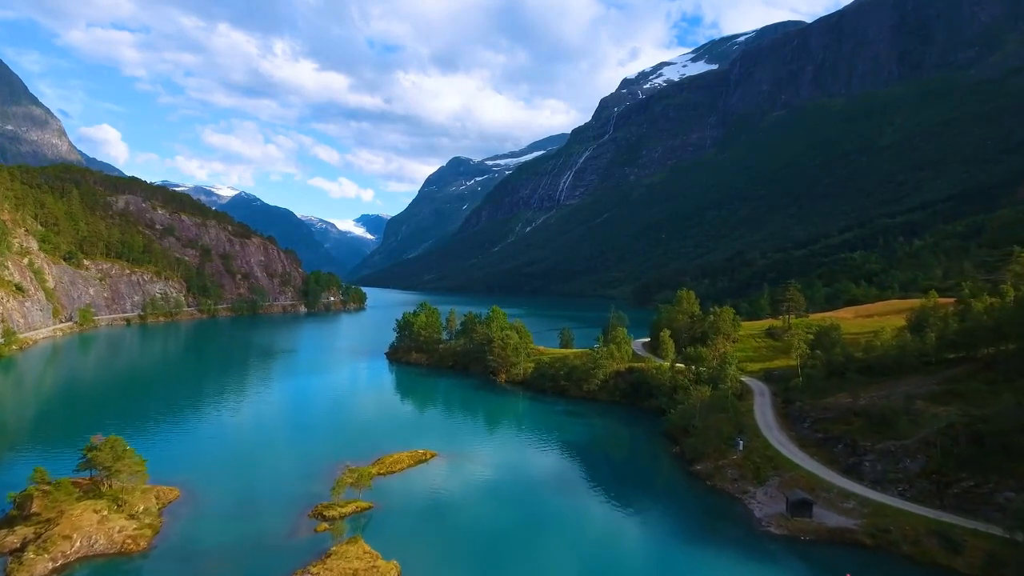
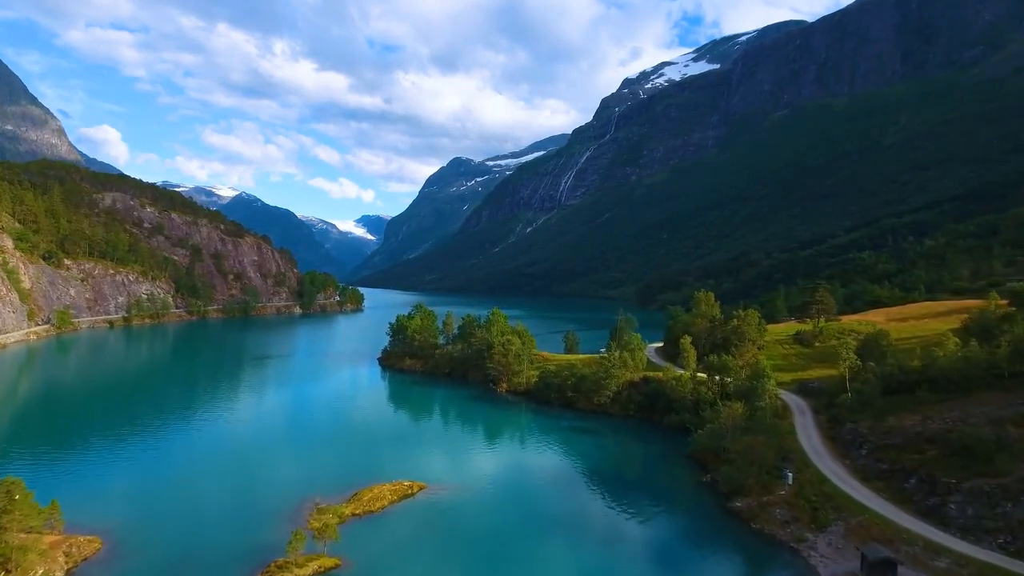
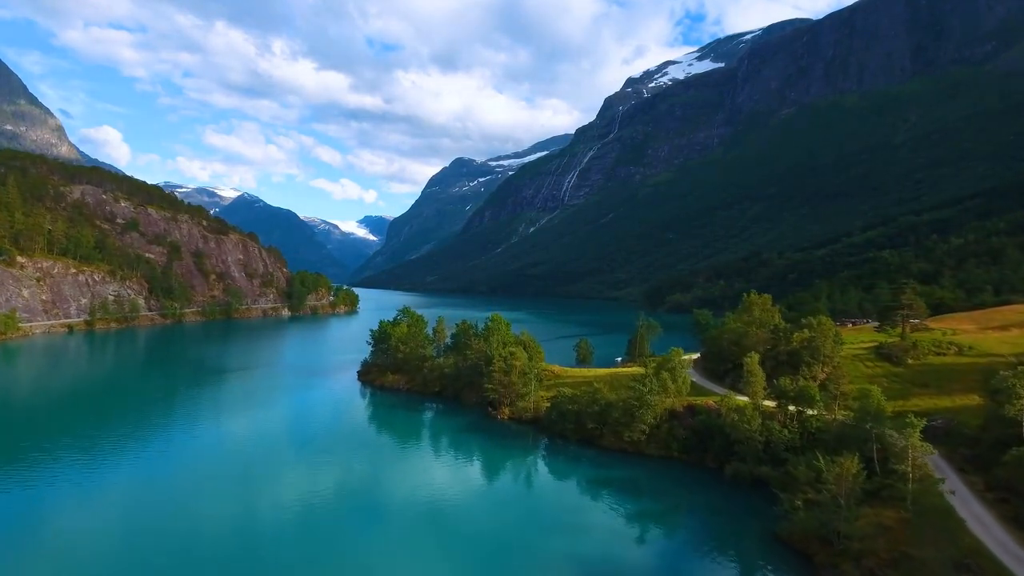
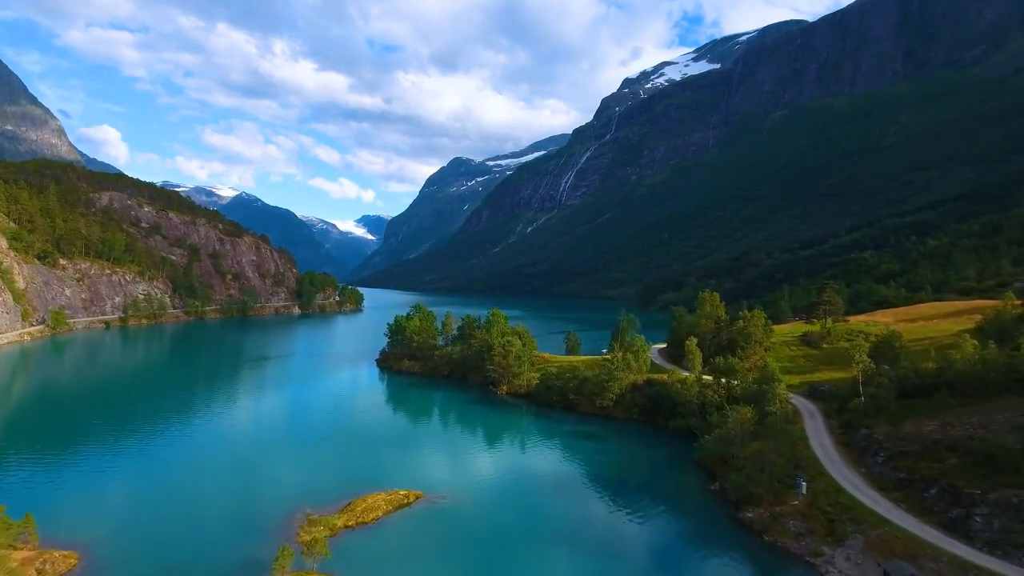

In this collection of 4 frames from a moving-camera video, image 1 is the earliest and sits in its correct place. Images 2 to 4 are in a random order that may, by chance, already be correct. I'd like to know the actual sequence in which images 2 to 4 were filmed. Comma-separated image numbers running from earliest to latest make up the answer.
2, 4, 3
